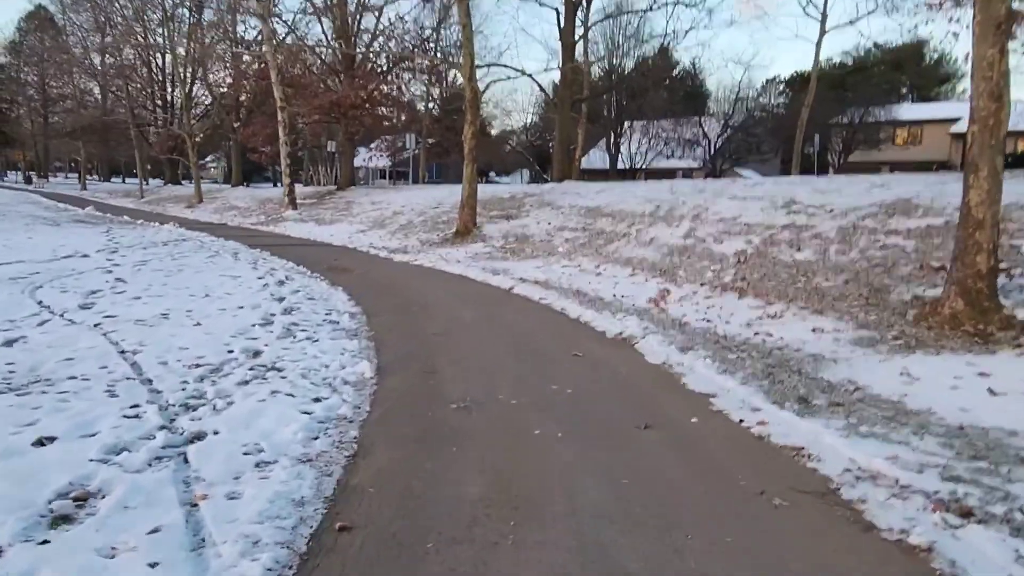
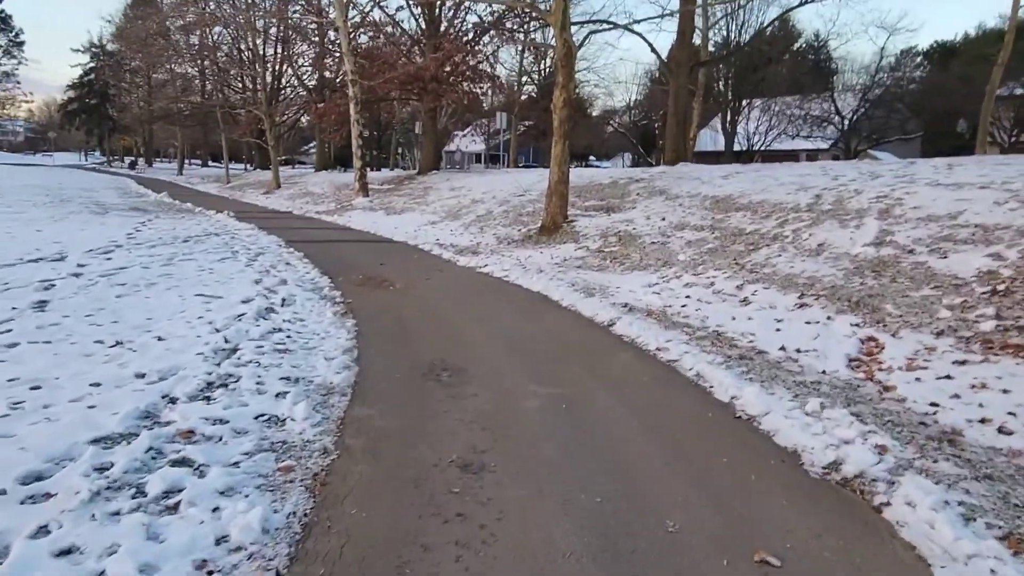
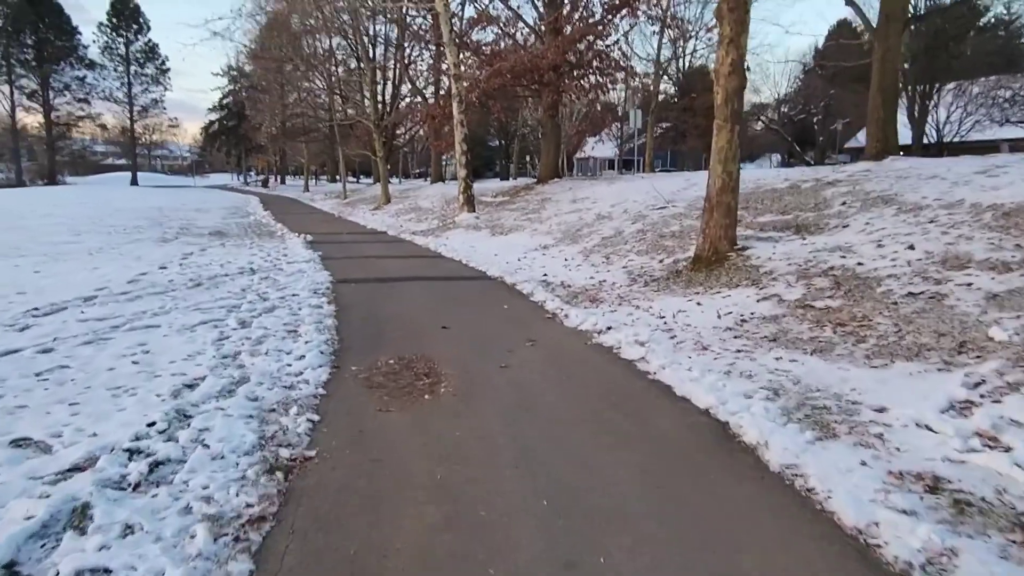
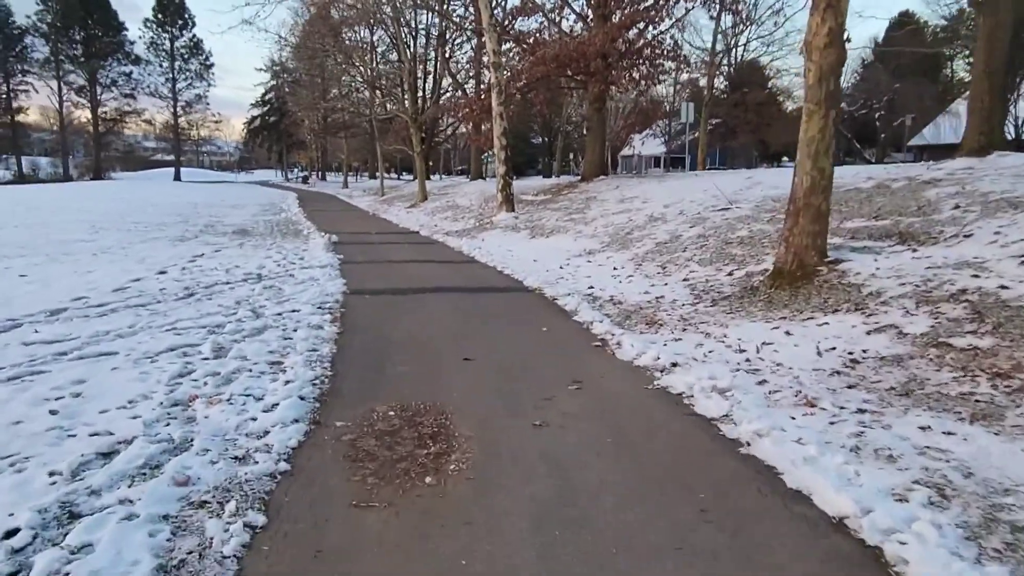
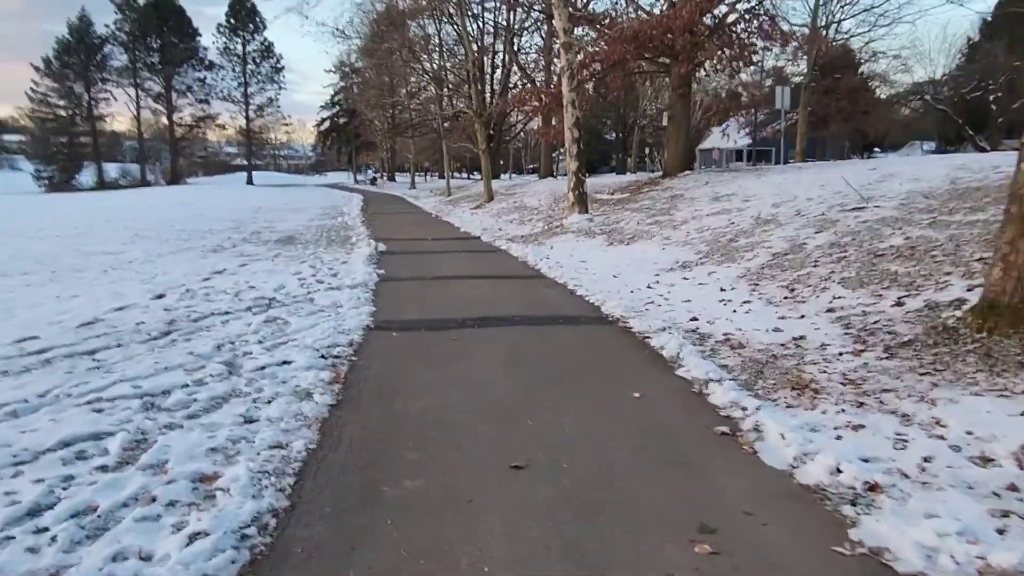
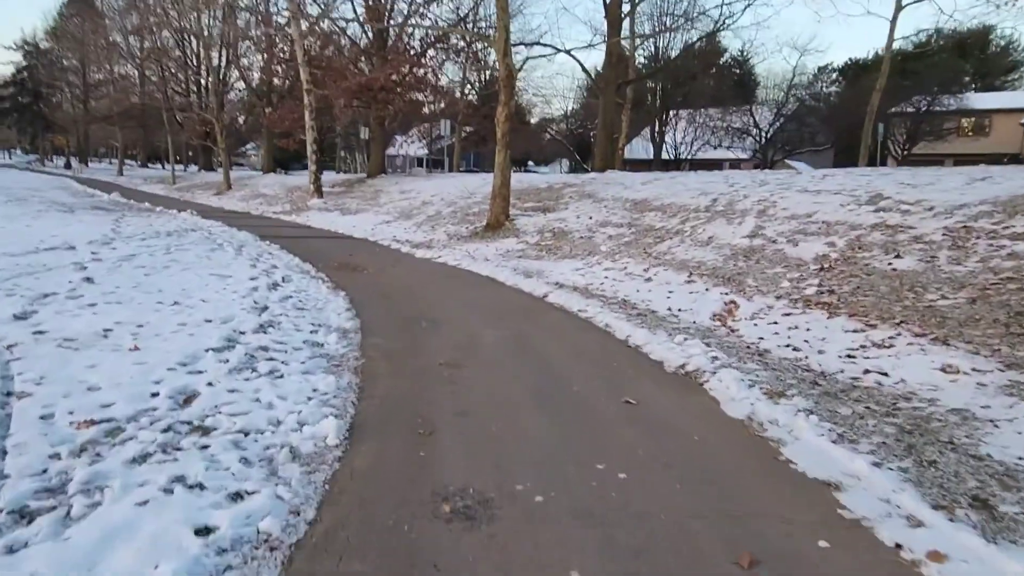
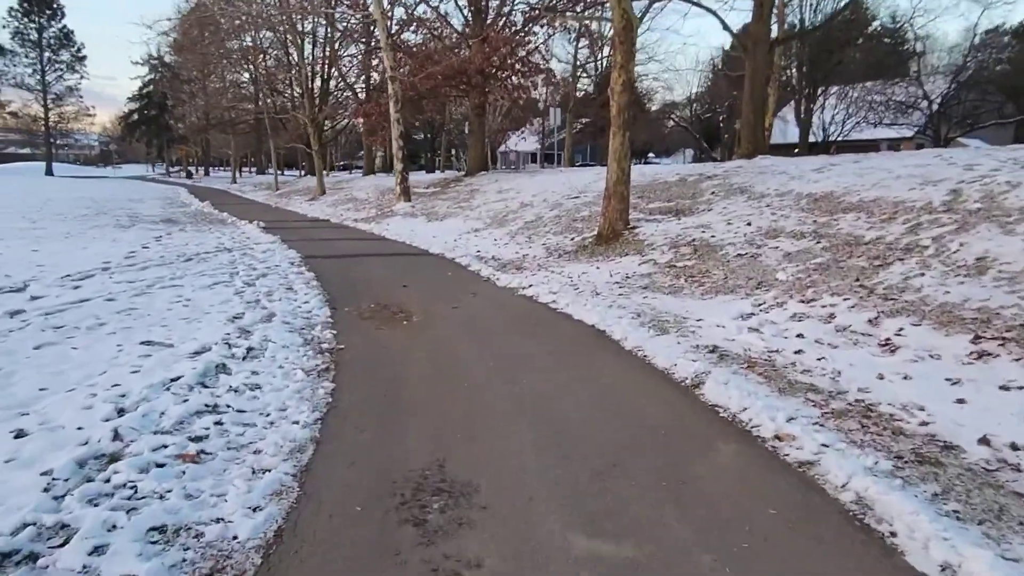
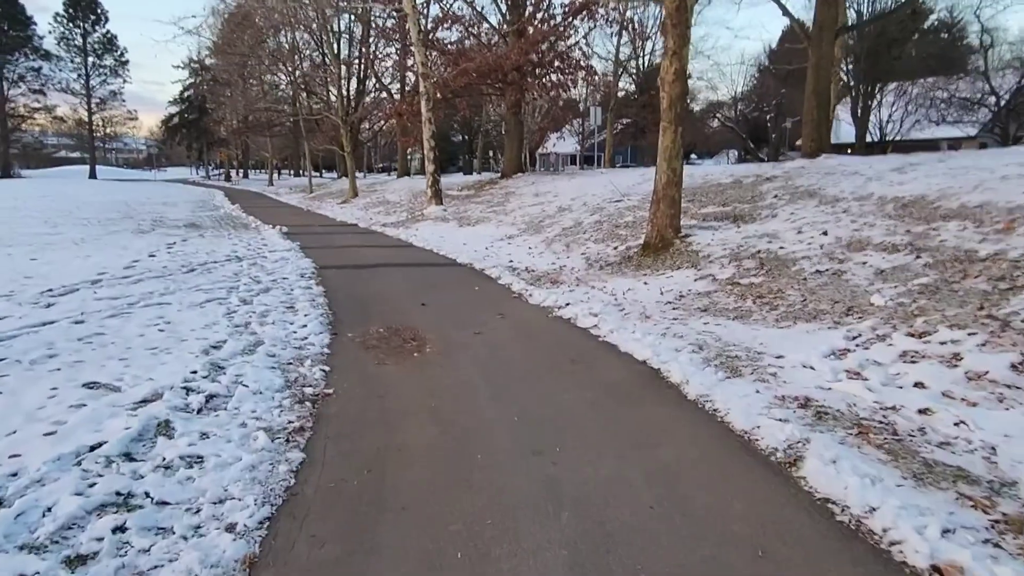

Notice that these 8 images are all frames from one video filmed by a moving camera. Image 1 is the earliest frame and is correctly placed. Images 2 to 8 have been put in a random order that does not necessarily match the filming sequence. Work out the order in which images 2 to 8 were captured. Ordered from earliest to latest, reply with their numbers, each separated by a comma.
6, 2, 7, 8, 3, 4, 5
